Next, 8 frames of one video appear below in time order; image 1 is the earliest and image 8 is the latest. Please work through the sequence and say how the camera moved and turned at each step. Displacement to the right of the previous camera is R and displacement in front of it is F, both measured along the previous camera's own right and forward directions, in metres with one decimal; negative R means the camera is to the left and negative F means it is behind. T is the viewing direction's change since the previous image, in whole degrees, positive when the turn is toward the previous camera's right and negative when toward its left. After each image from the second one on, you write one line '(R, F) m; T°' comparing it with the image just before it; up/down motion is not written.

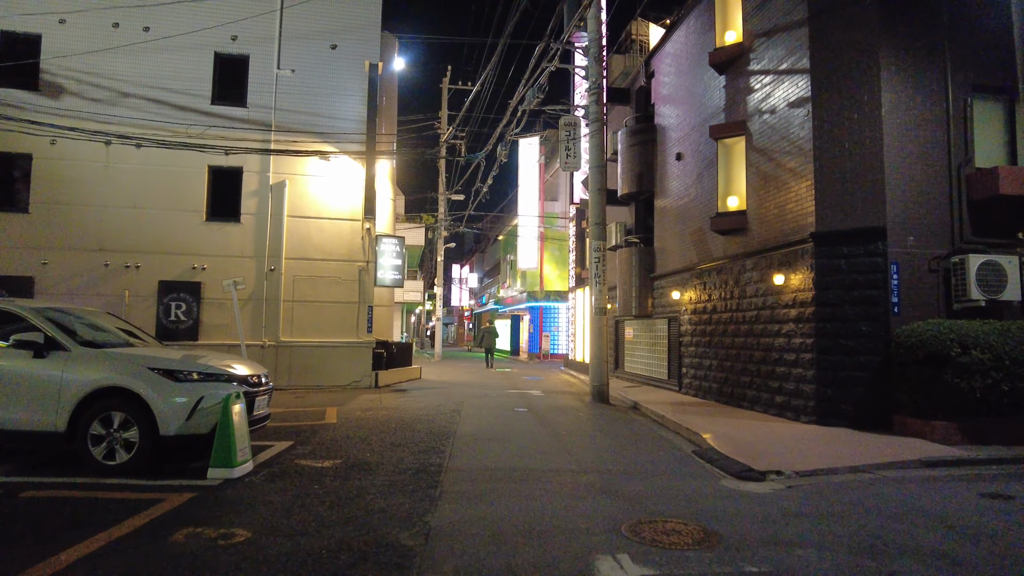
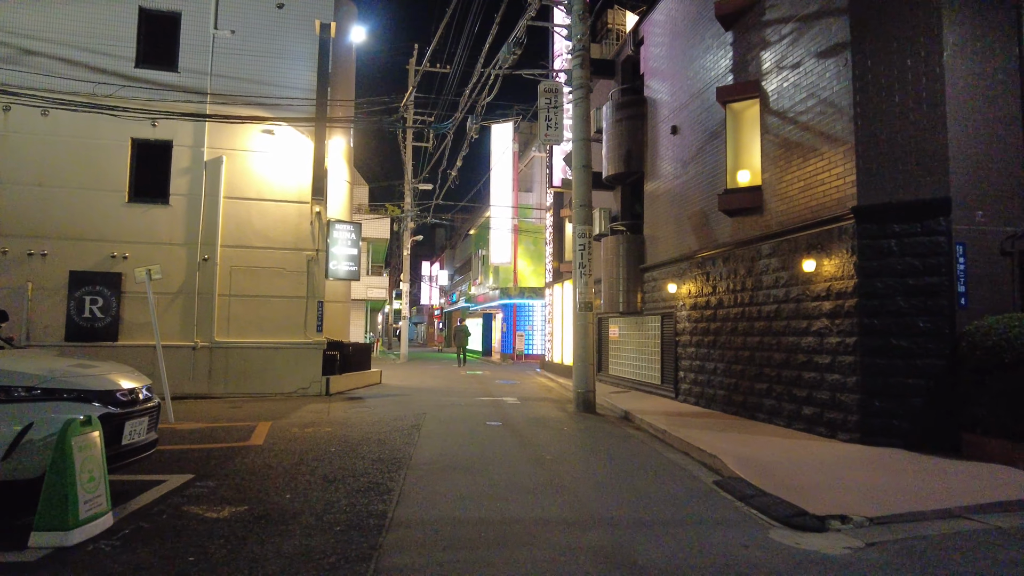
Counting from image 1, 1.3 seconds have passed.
(0.0, +2.0) m; +2°
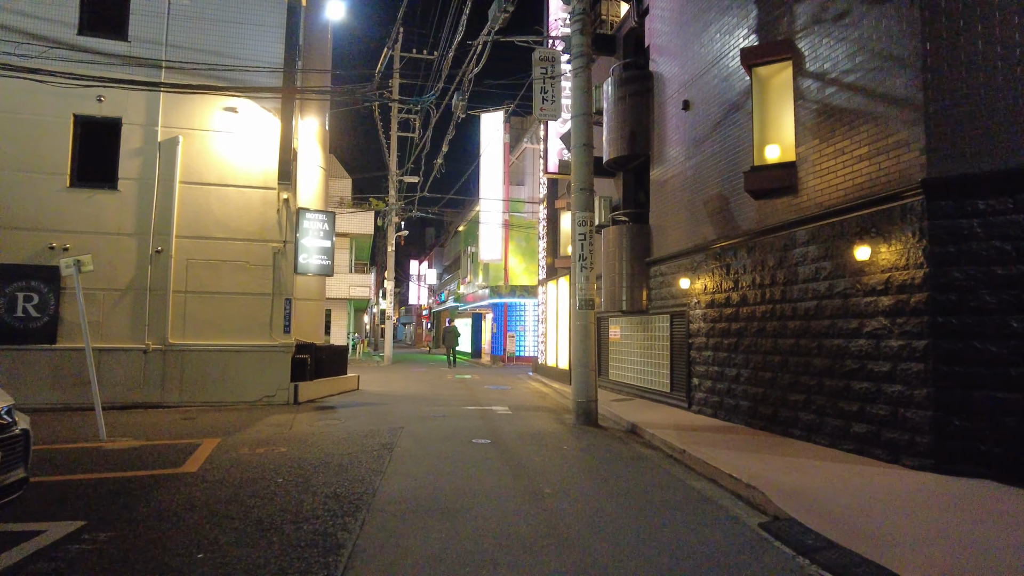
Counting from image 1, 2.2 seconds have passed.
(0.0, +1.5) m; +1°
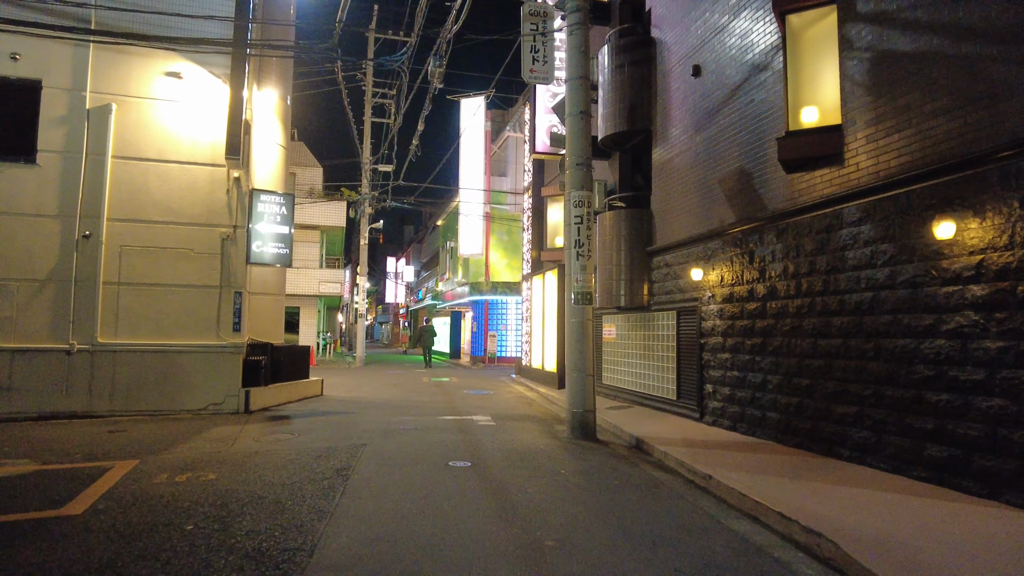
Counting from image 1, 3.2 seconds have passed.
(-0.1, +1.6) m; +2°
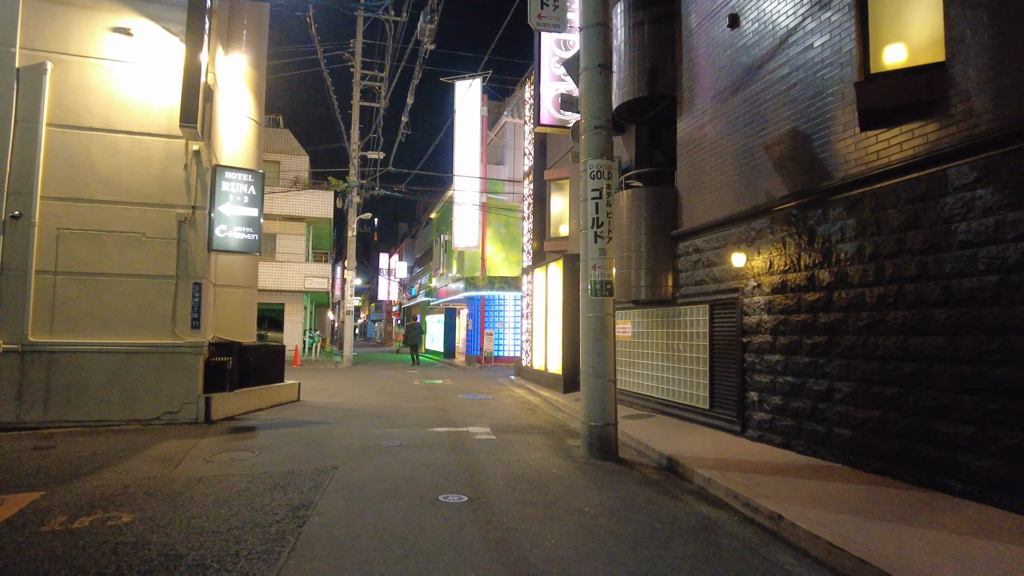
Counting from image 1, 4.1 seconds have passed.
(-0.1, +1.6) m; 0°
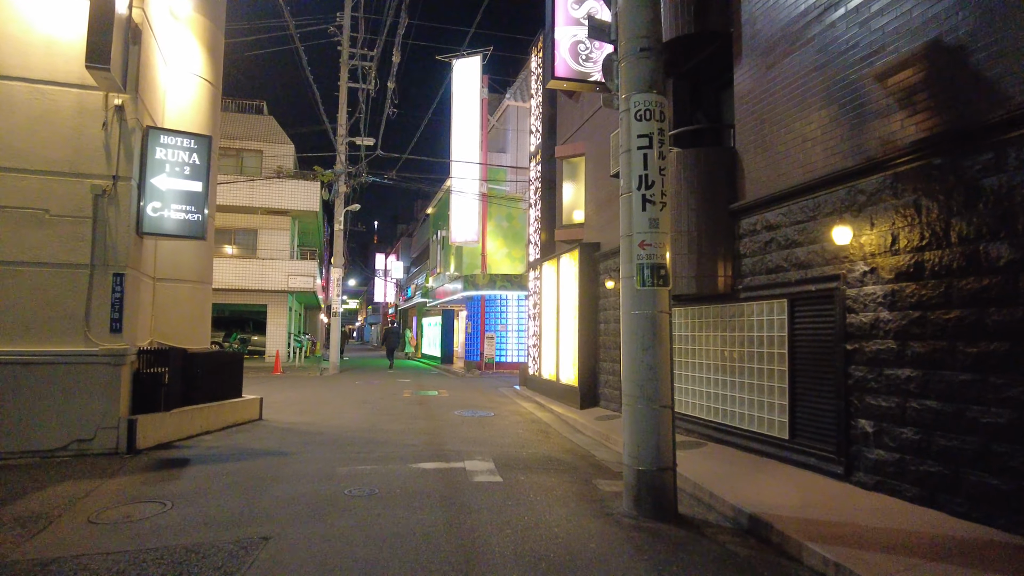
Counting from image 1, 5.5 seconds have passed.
(-0.1, +2.3) m; 0°
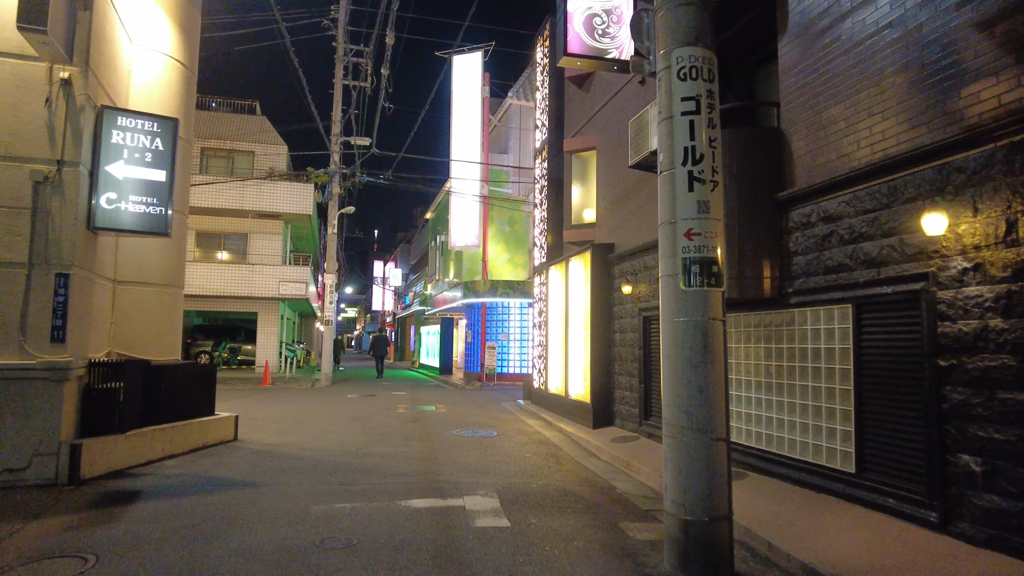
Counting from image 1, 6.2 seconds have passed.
(-0.1, +1.2) m; 0°
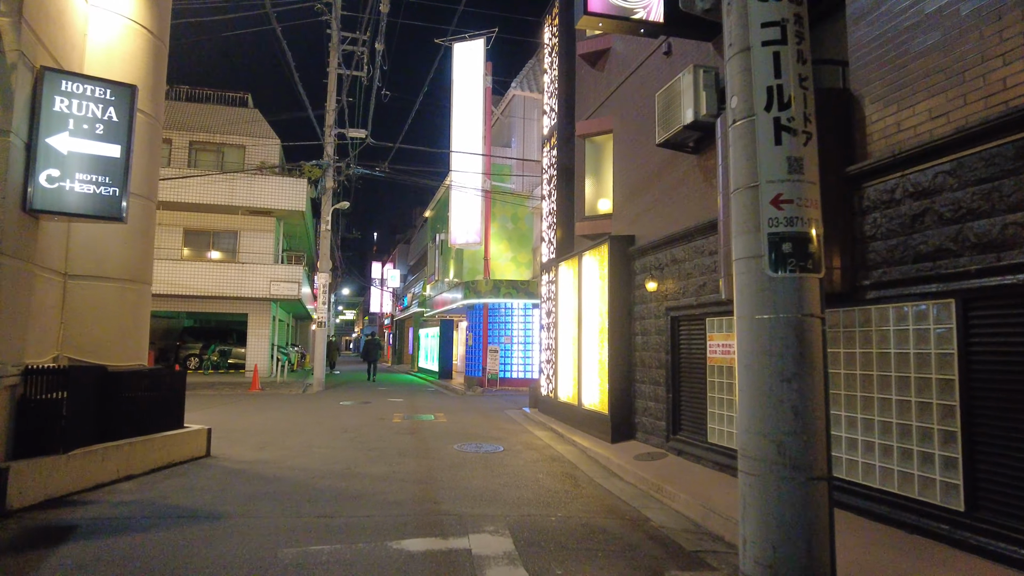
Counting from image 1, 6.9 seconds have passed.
(-0.1, +1.2) m; 0°
